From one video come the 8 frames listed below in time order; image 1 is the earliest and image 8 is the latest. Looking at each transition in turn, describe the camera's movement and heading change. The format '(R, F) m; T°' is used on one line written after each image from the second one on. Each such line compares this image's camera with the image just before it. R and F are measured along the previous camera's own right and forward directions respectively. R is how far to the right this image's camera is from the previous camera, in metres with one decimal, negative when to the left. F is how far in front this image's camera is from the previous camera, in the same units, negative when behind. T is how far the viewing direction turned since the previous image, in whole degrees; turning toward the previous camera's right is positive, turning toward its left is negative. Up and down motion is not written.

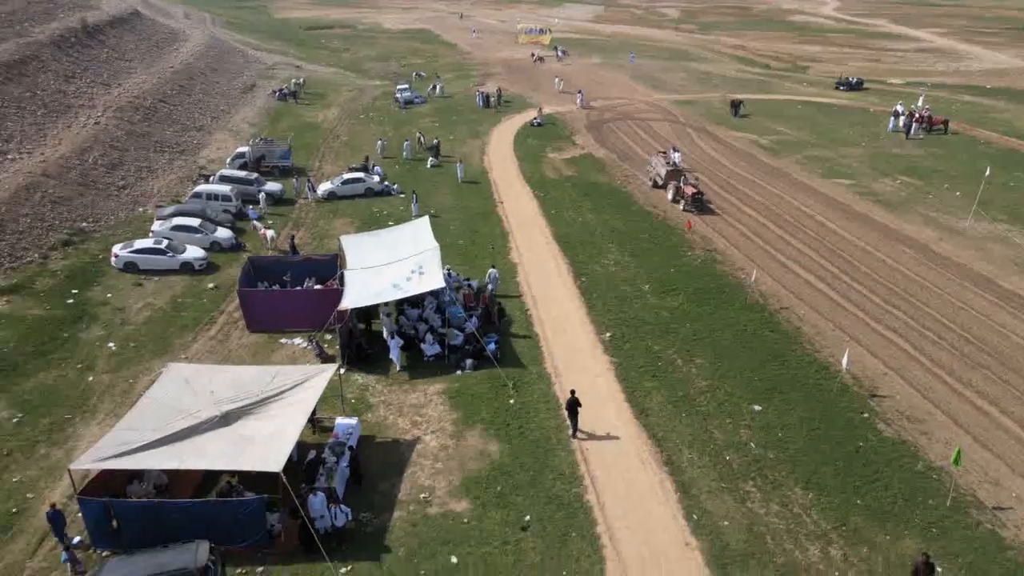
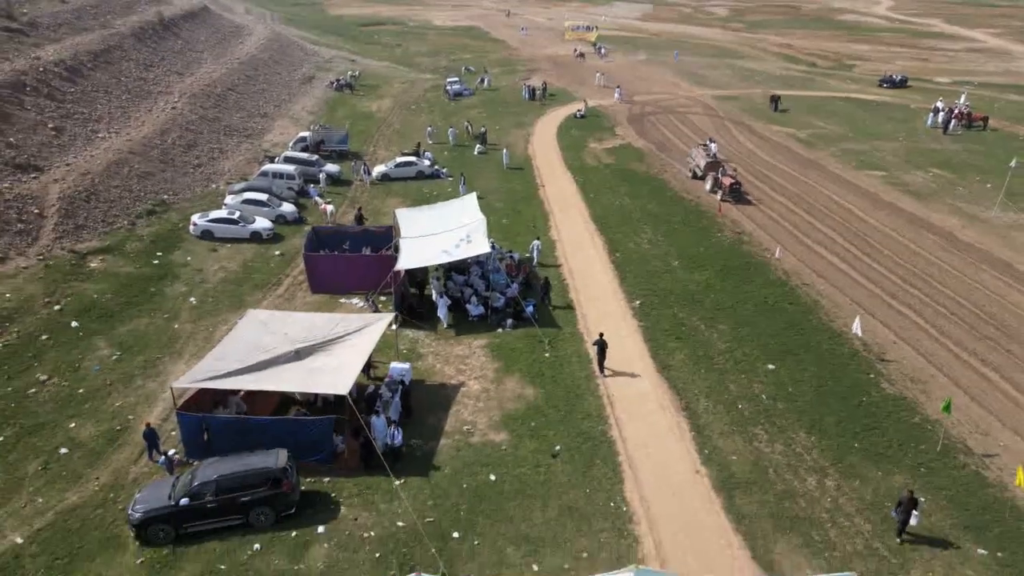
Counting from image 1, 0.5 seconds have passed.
(+0.1, -2.2) m; -3°
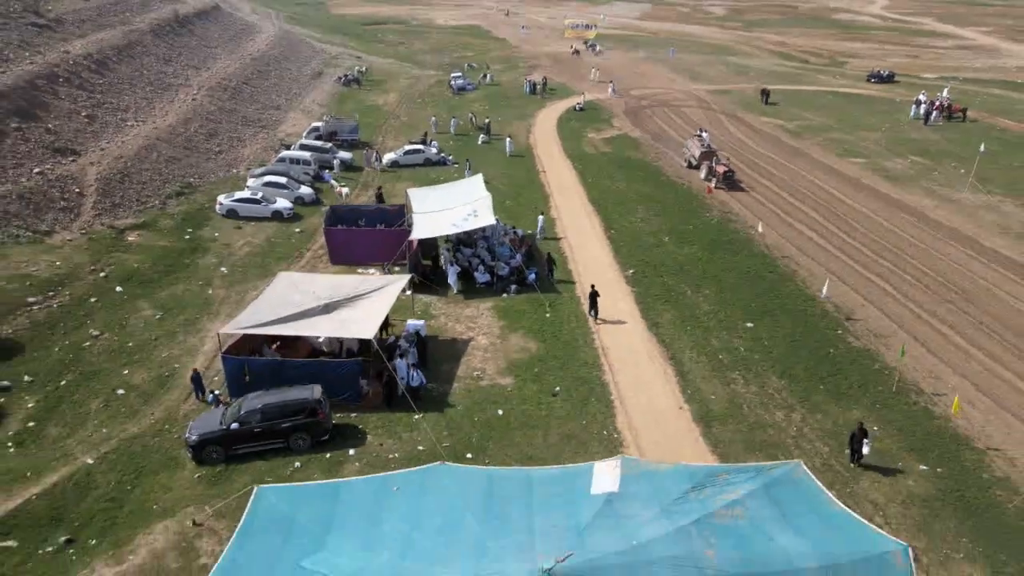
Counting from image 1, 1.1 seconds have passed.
(-0.1, -2.3) m; 0°
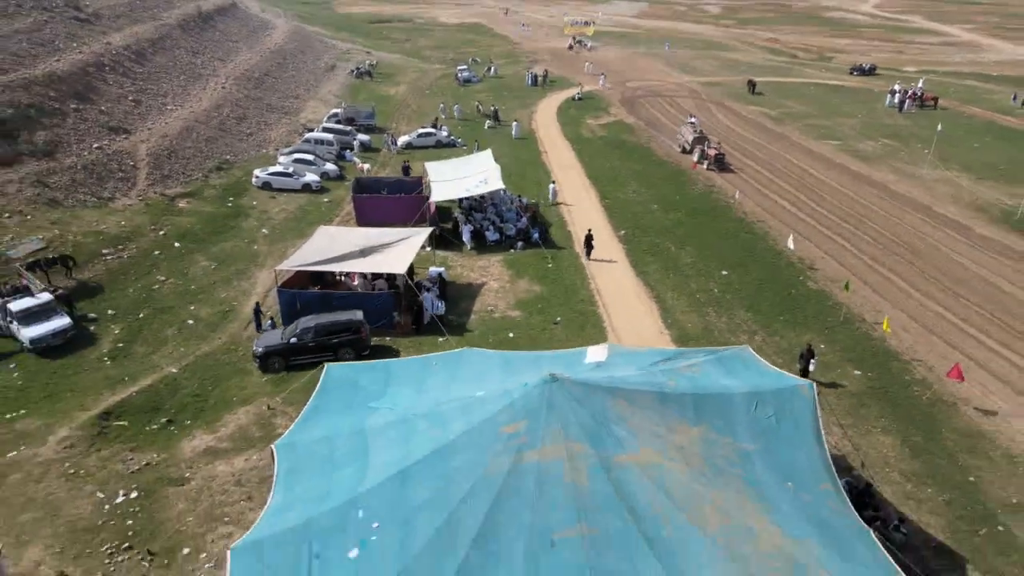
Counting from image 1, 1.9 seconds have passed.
(-0.3, -3.7) m; 0°
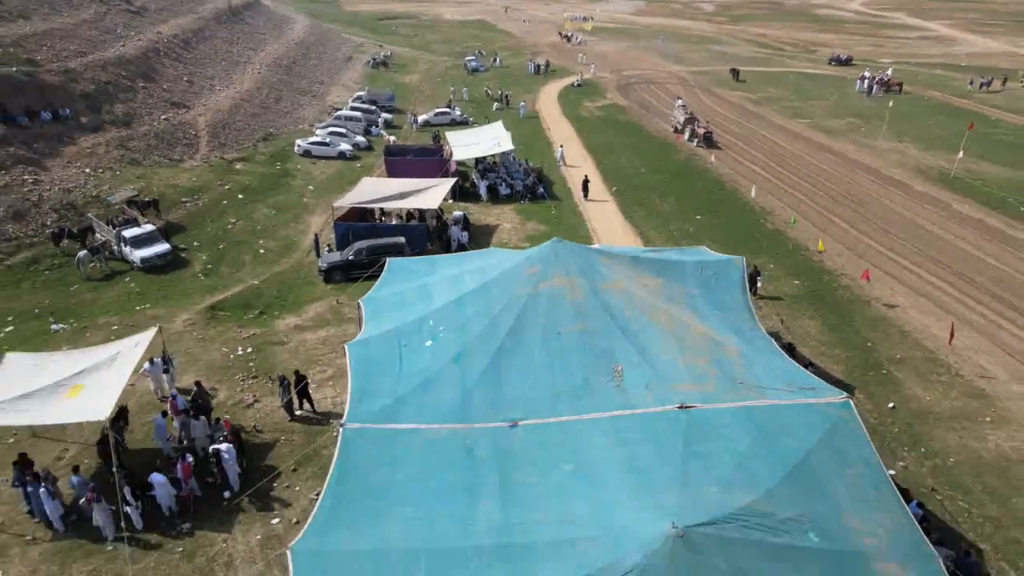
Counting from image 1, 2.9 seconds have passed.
(-0.4, -5.5) m; 0°
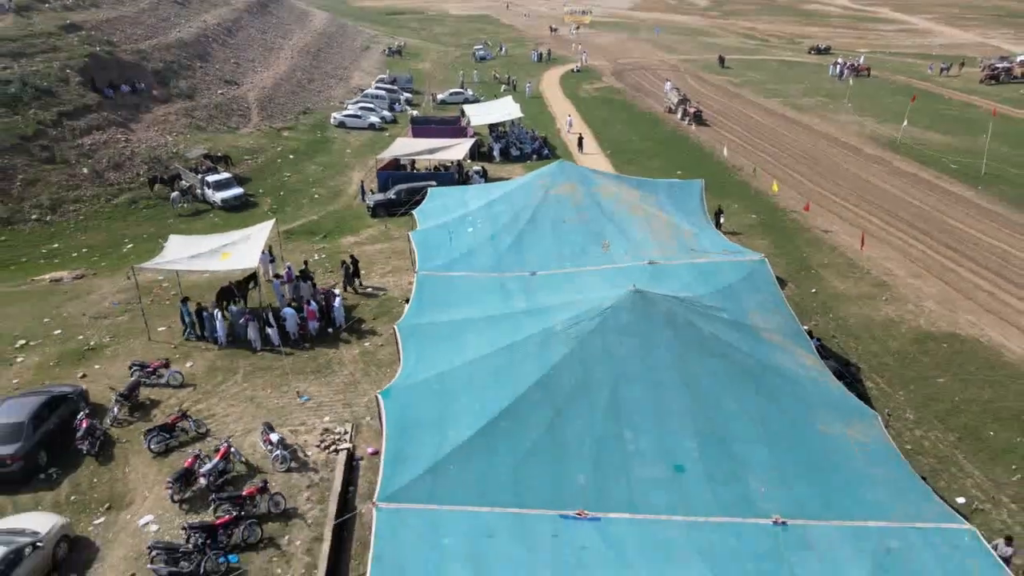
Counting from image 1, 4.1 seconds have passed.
(-0.5, -6.1) m; 0°
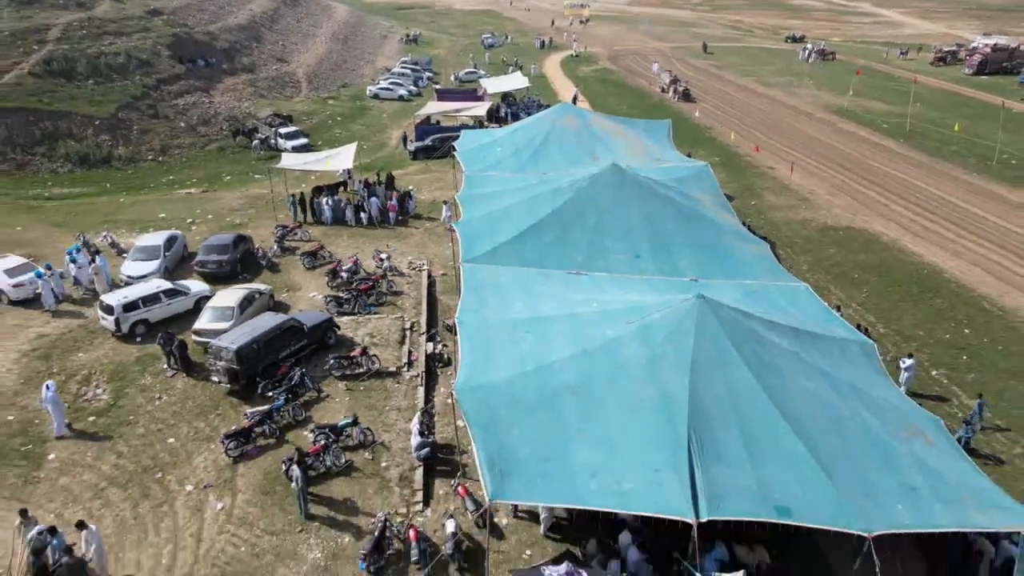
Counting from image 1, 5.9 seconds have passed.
(-0.7, -8.4) m; 0°
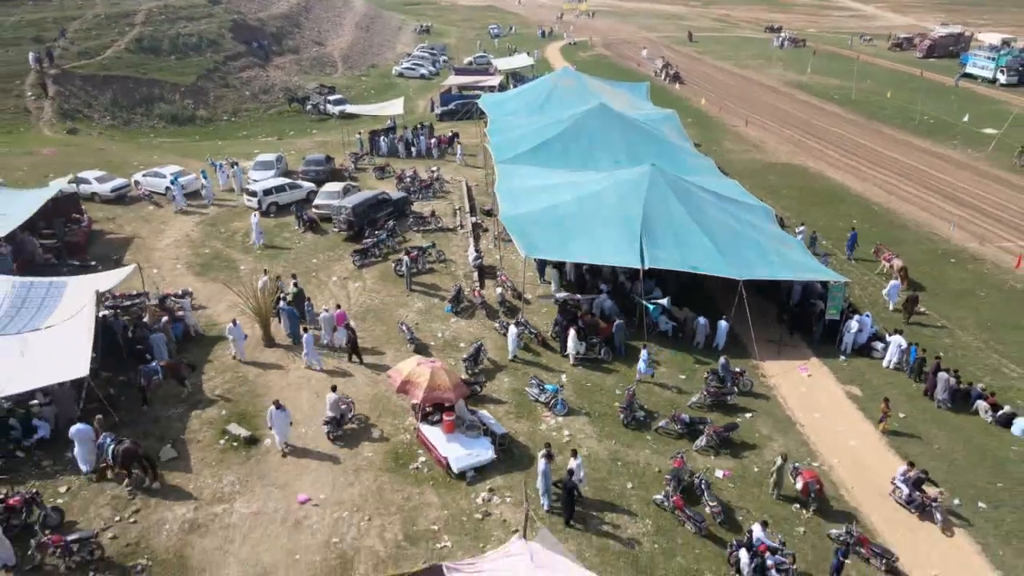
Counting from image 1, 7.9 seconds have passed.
(-0.7, -8.7) m; 0°
